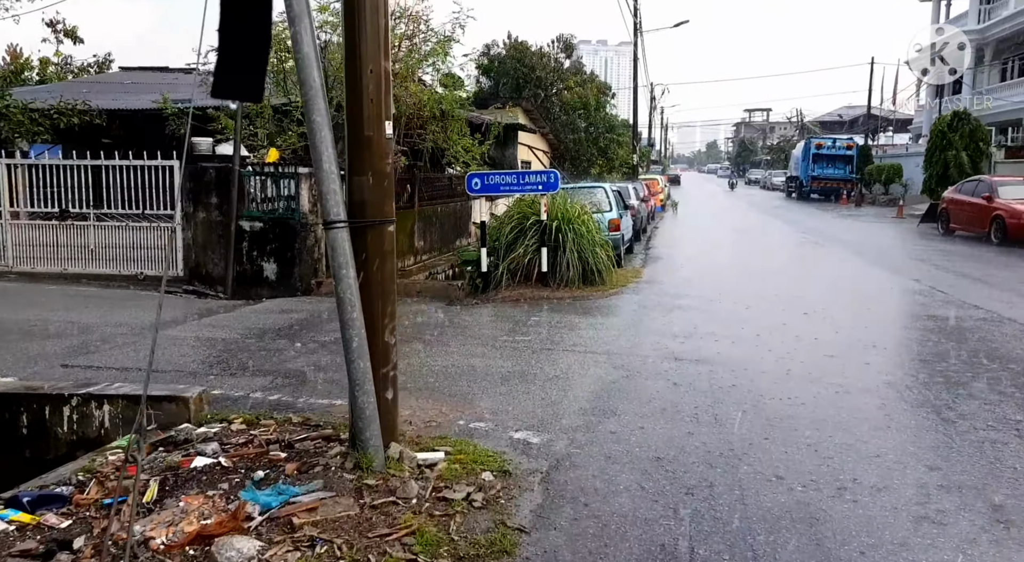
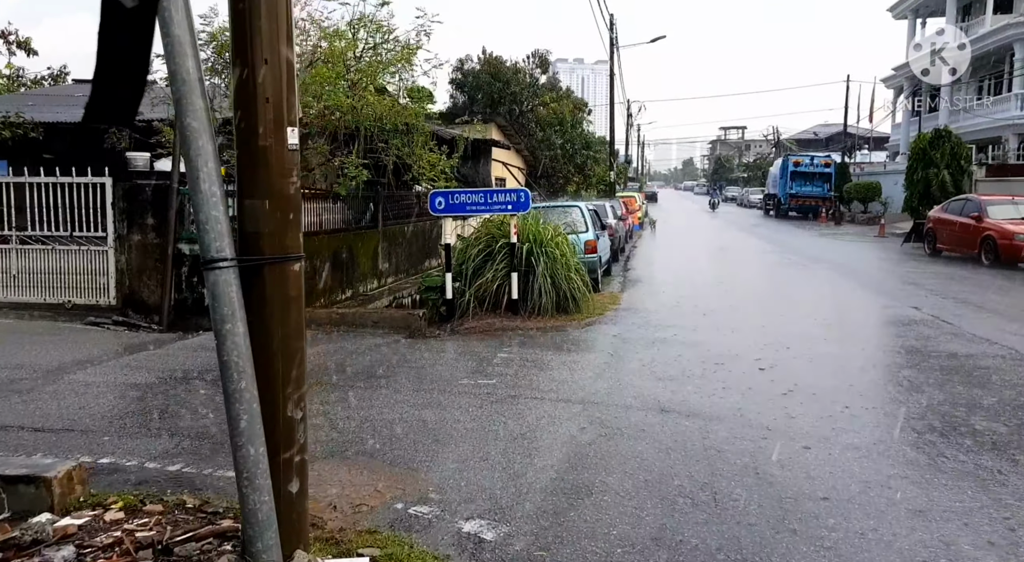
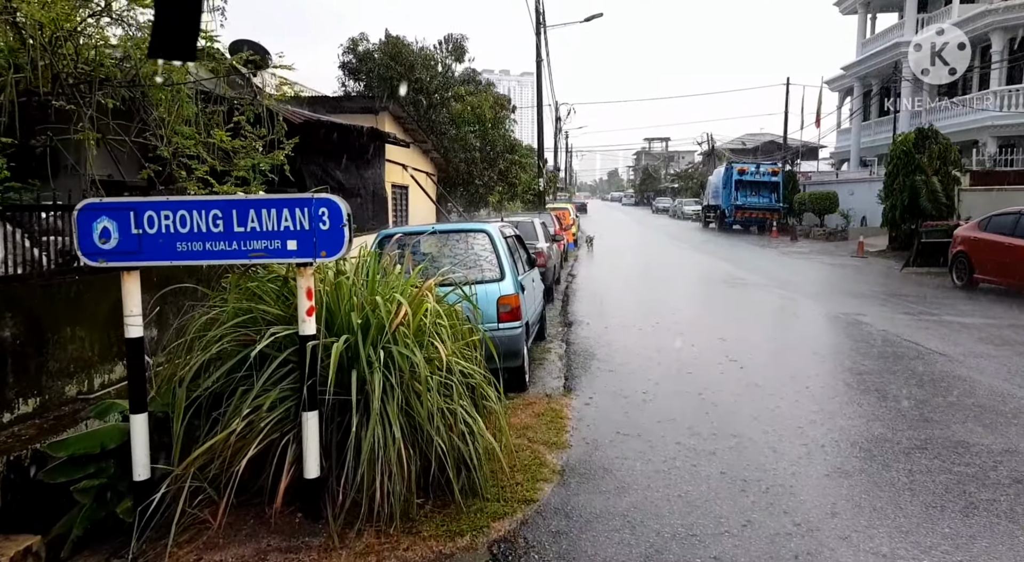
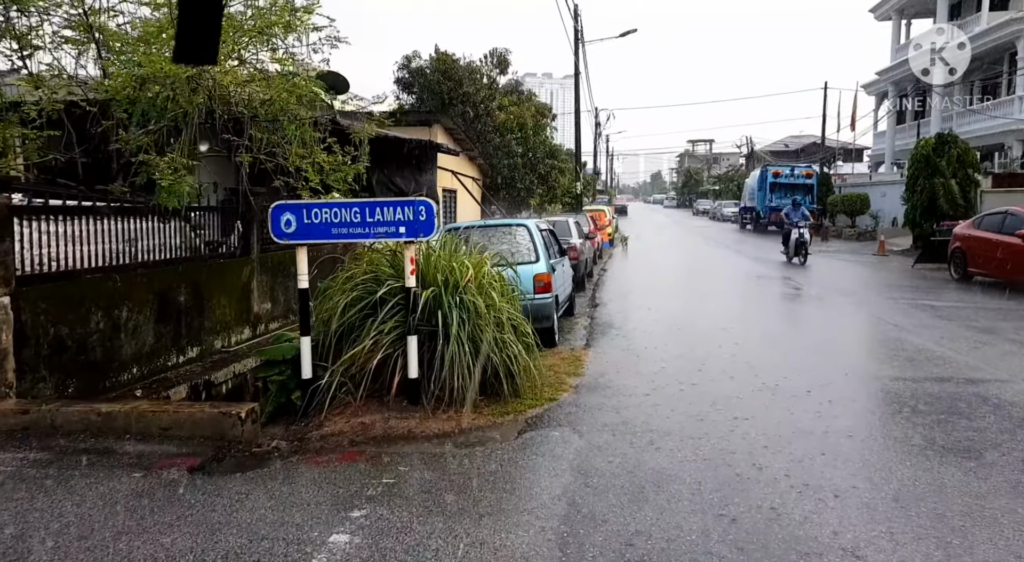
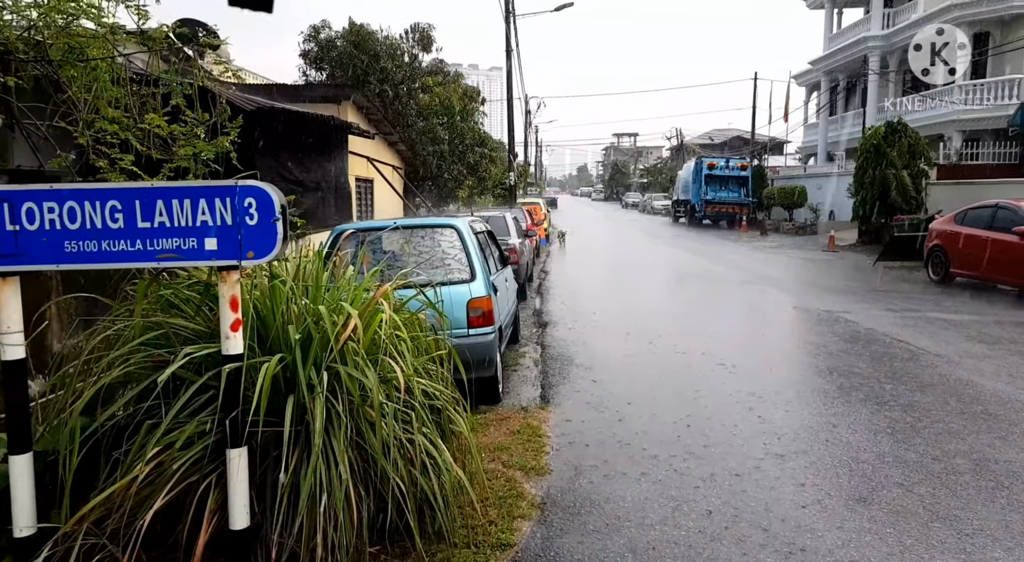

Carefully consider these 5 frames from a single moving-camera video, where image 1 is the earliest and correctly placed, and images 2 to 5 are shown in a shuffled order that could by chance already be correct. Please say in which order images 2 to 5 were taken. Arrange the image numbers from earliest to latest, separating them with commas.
2, 4, 3, 5
